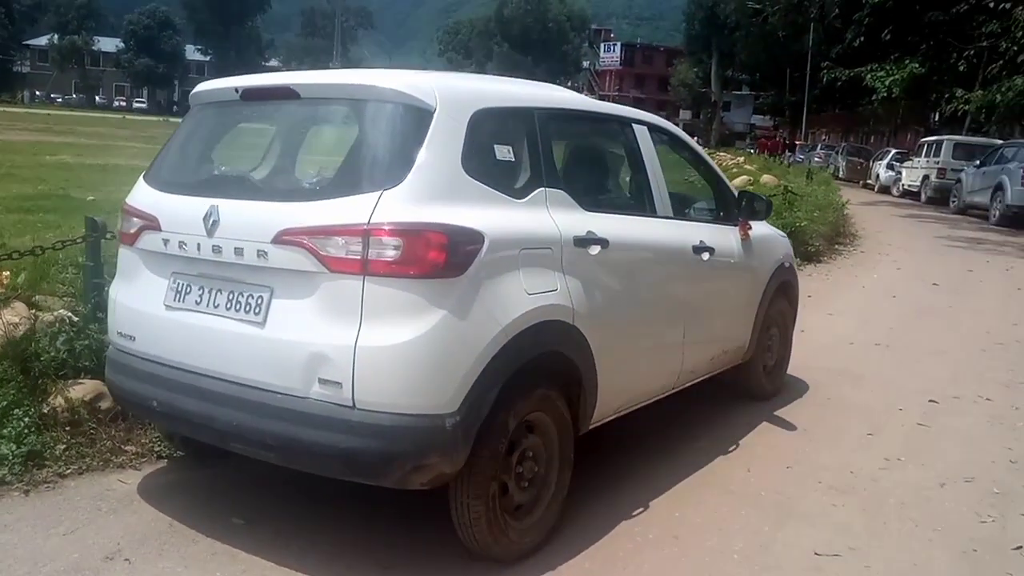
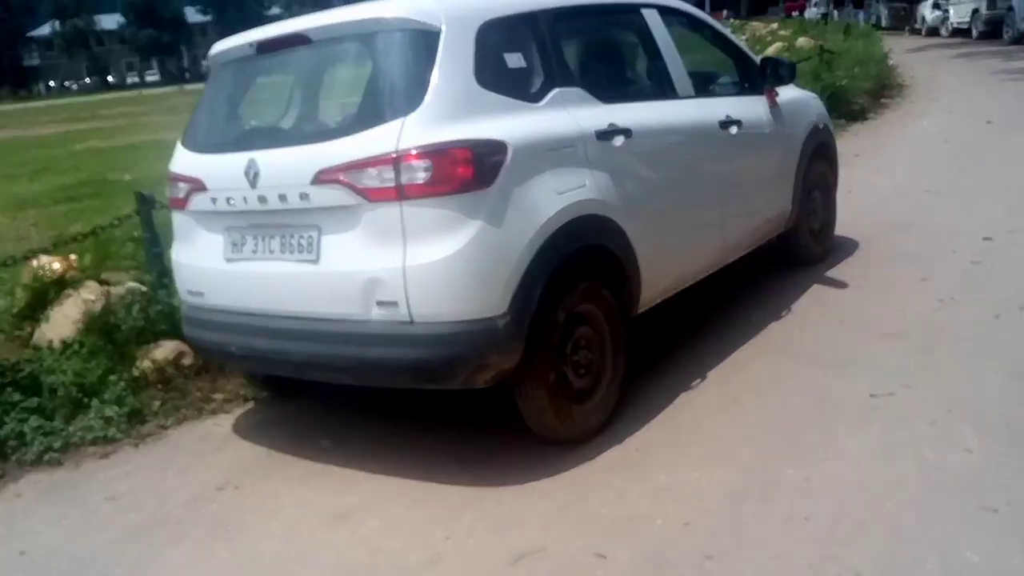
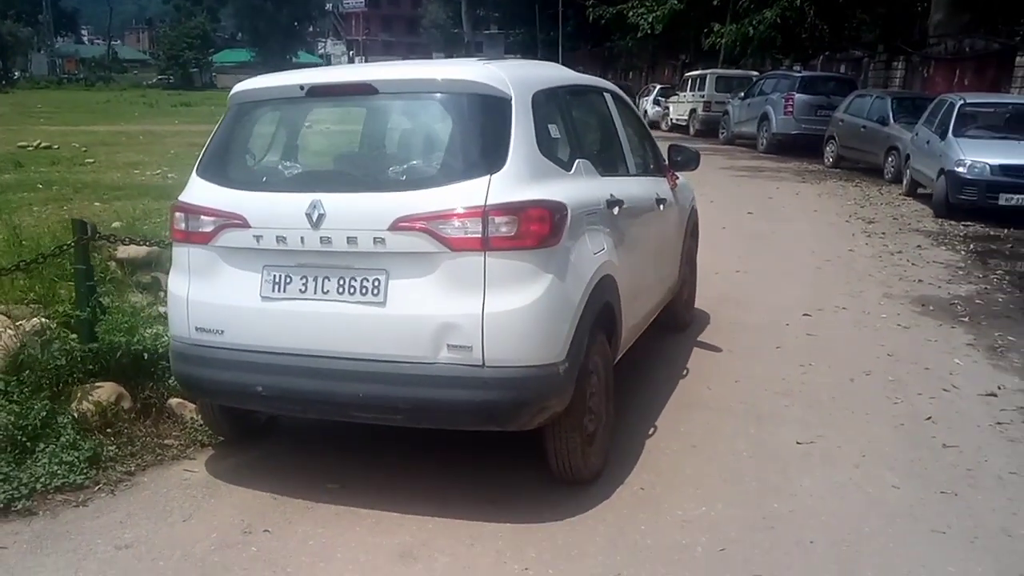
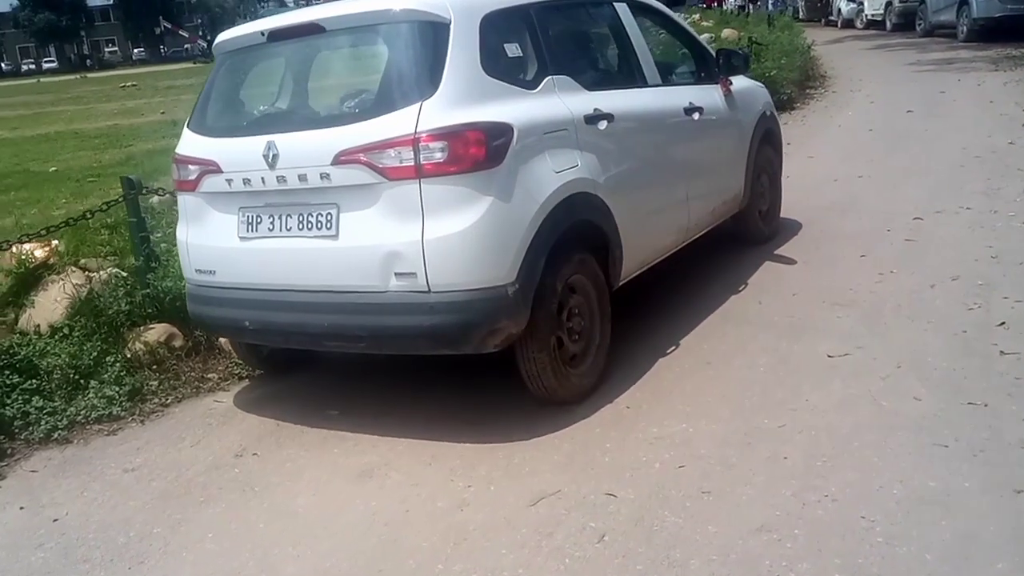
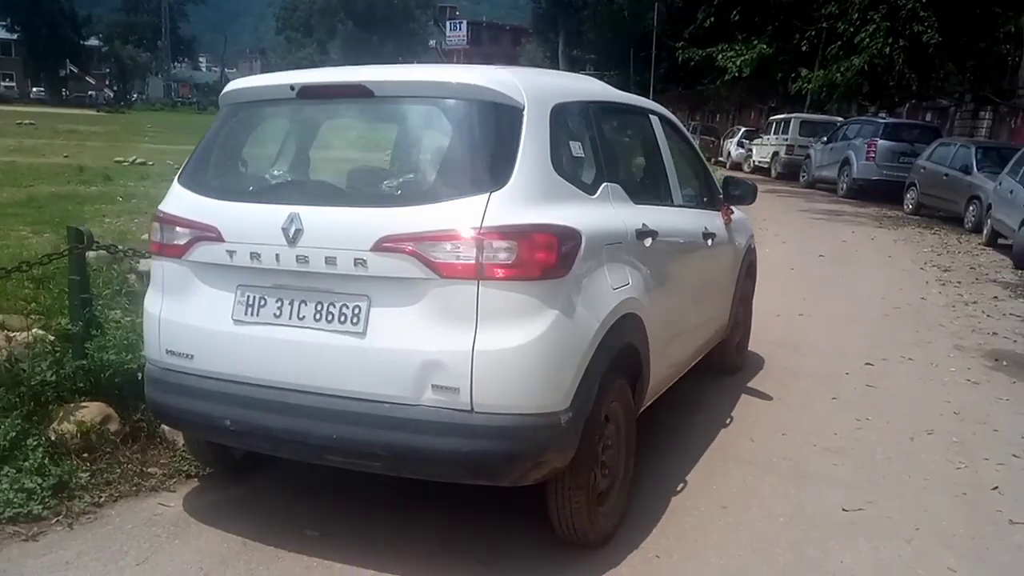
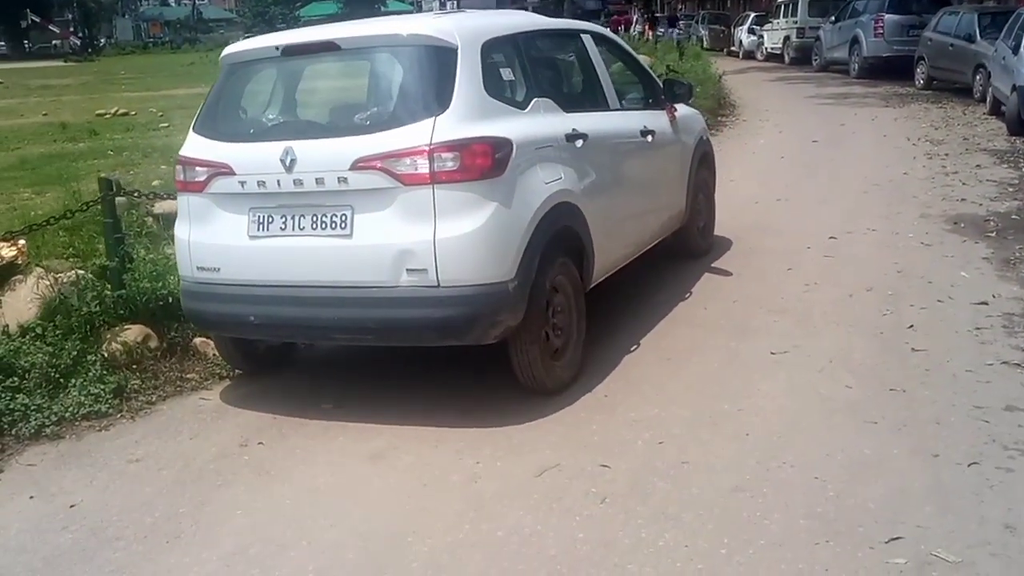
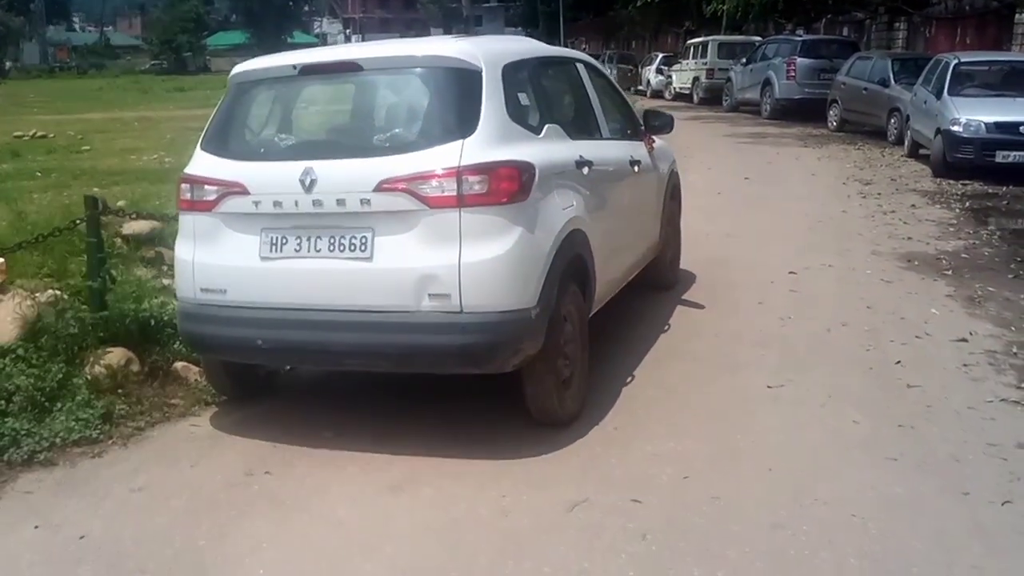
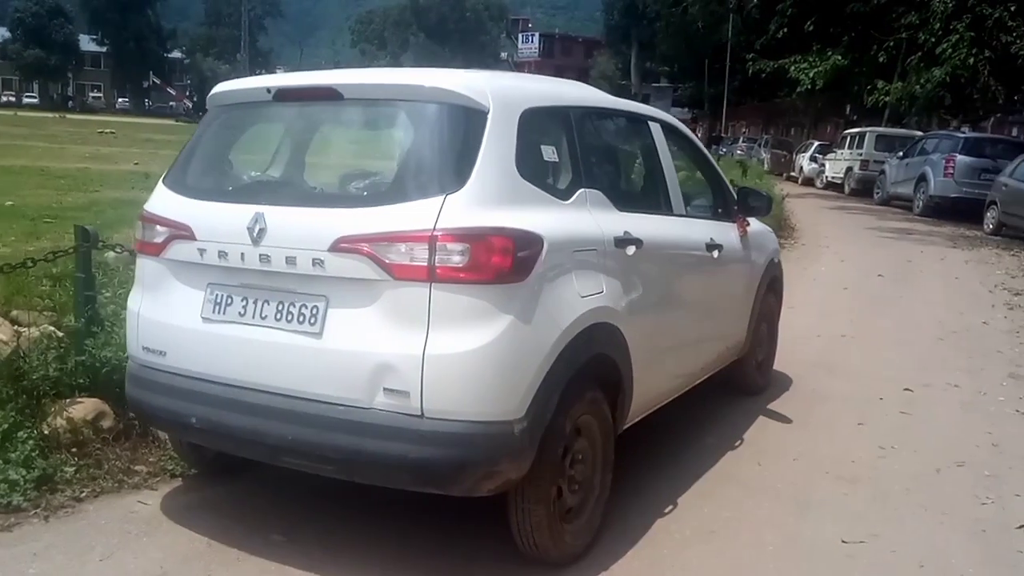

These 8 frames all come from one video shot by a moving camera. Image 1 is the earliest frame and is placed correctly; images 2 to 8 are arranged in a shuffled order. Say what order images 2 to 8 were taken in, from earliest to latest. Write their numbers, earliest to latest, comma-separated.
8, 5, 3, 7, 6, 4, 2
